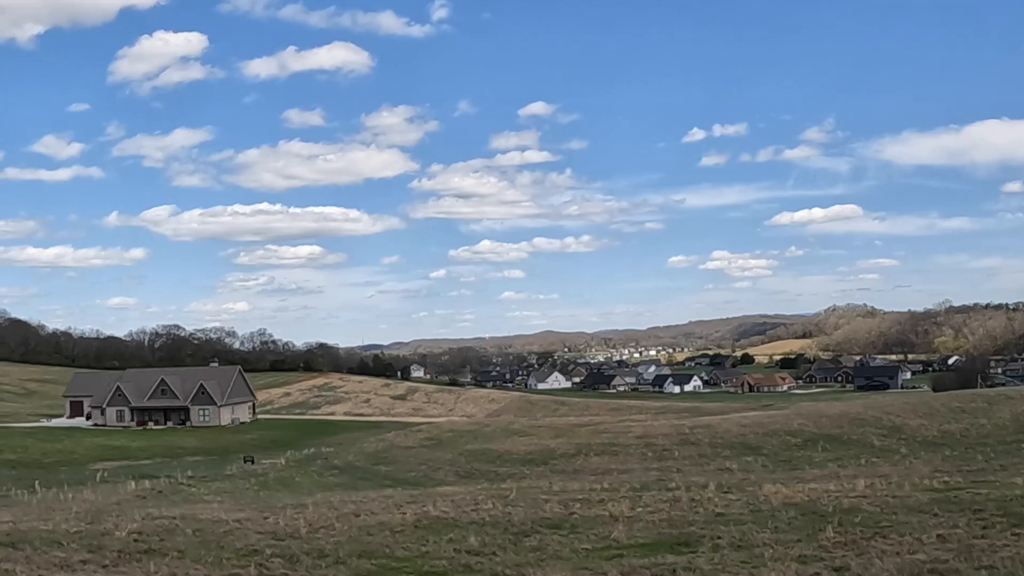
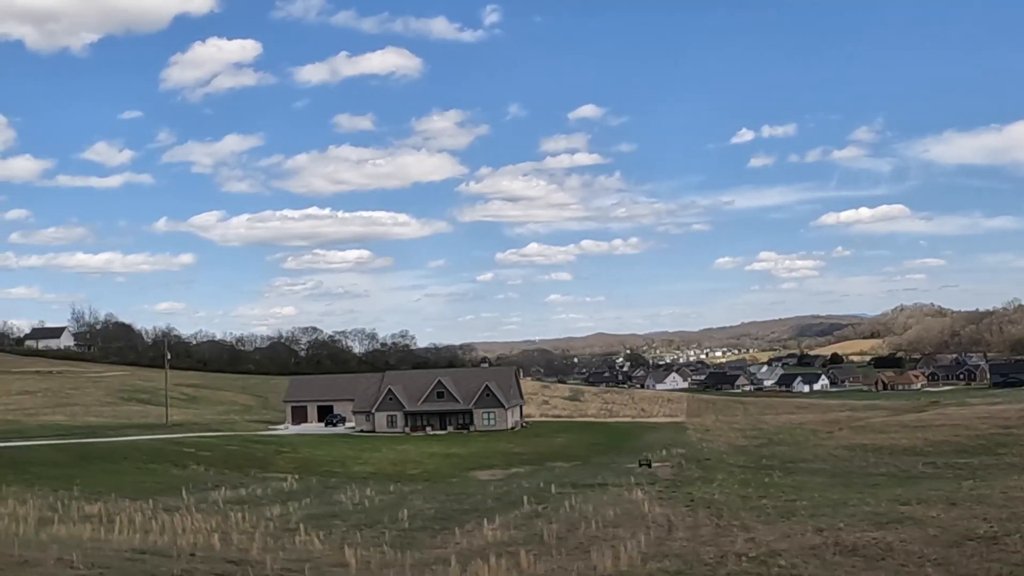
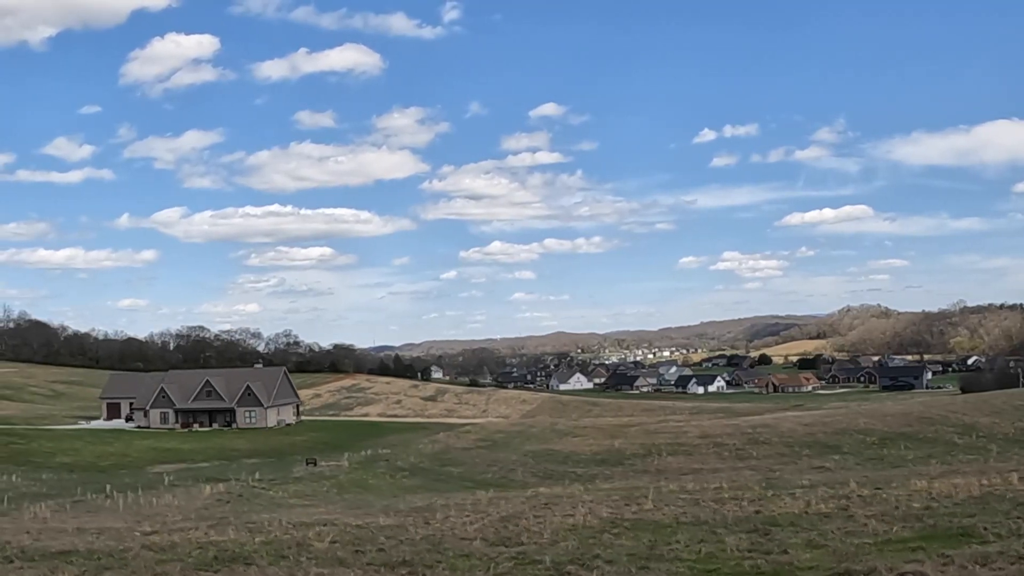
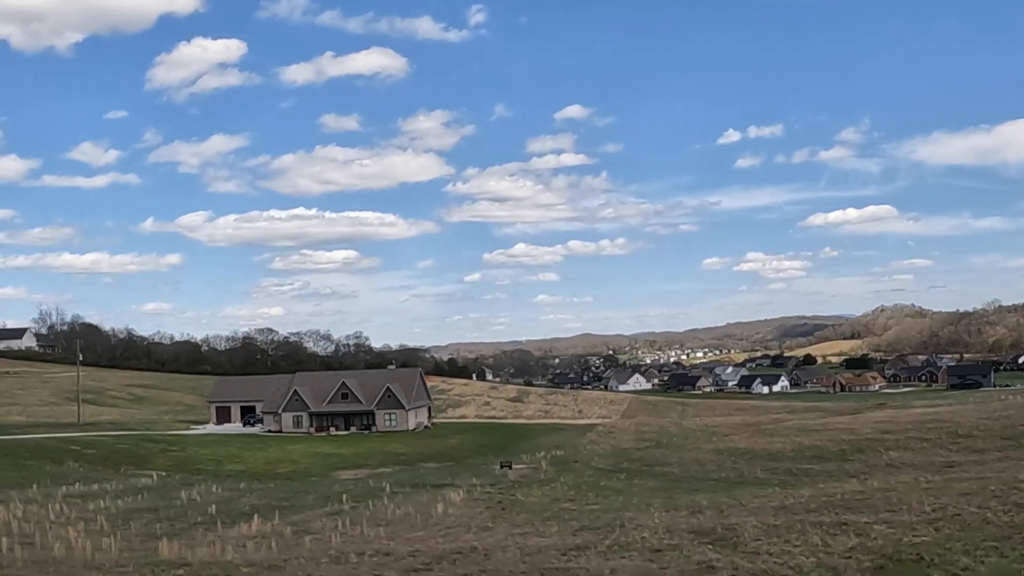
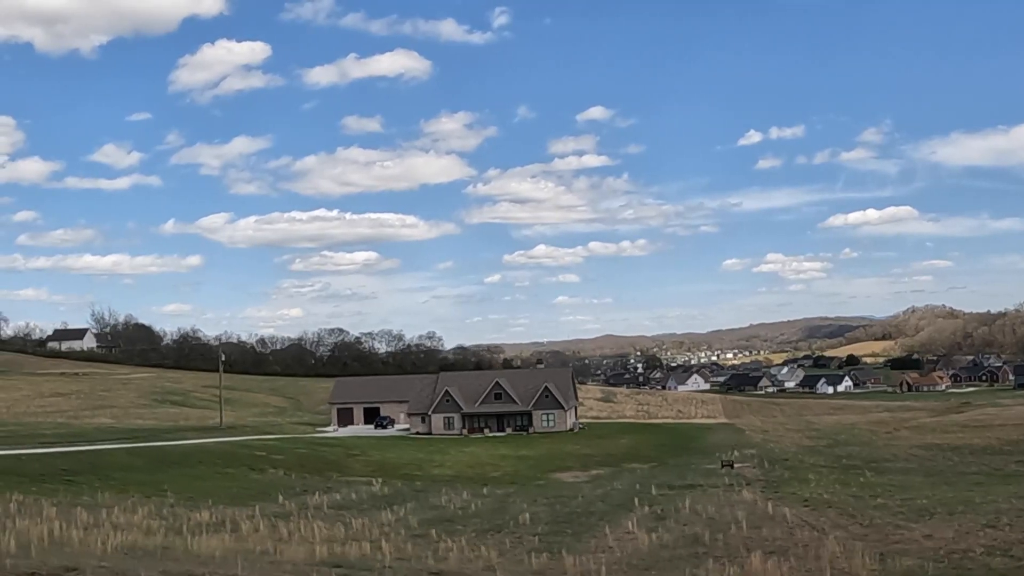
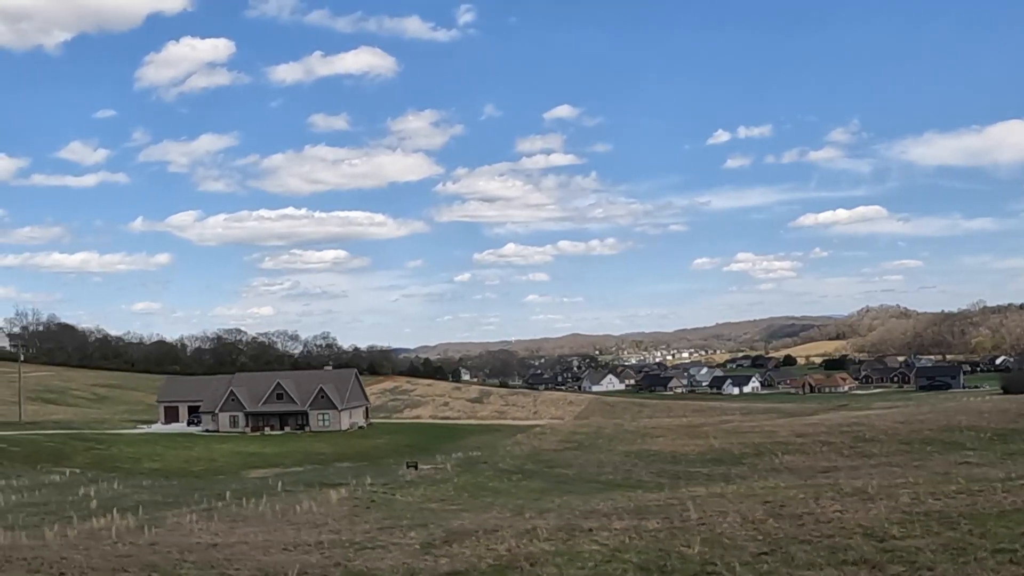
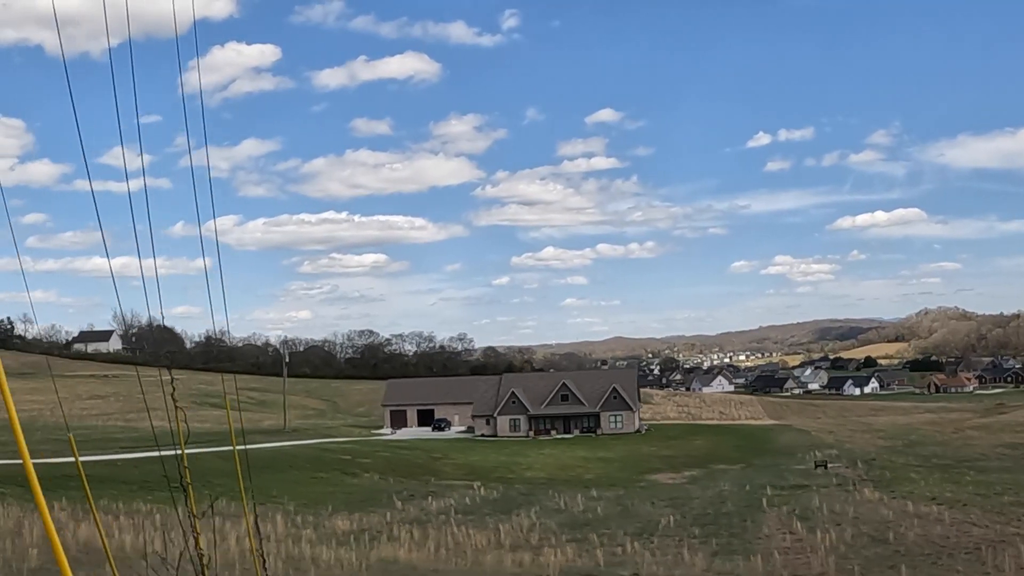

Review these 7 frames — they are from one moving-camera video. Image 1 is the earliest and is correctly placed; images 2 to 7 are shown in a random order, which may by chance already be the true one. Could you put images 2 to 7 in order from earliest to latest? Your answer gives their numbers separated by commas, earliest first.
3, 6, 4, 2, 5, 7
